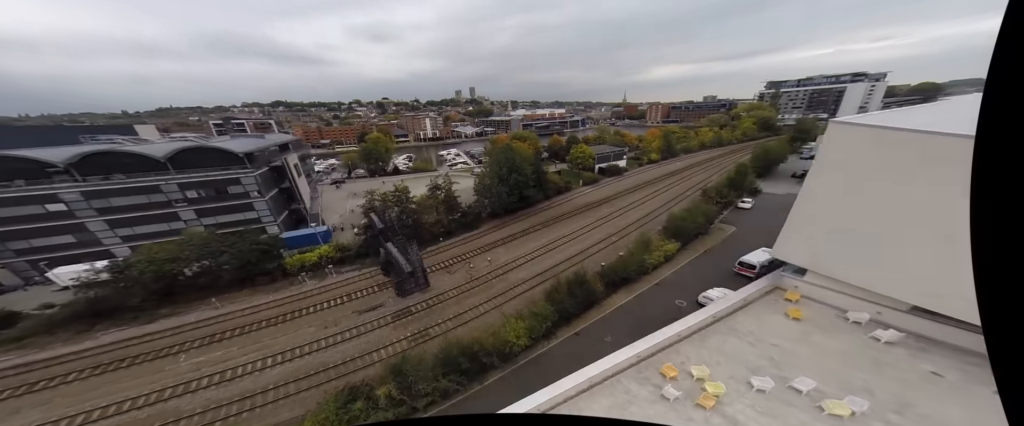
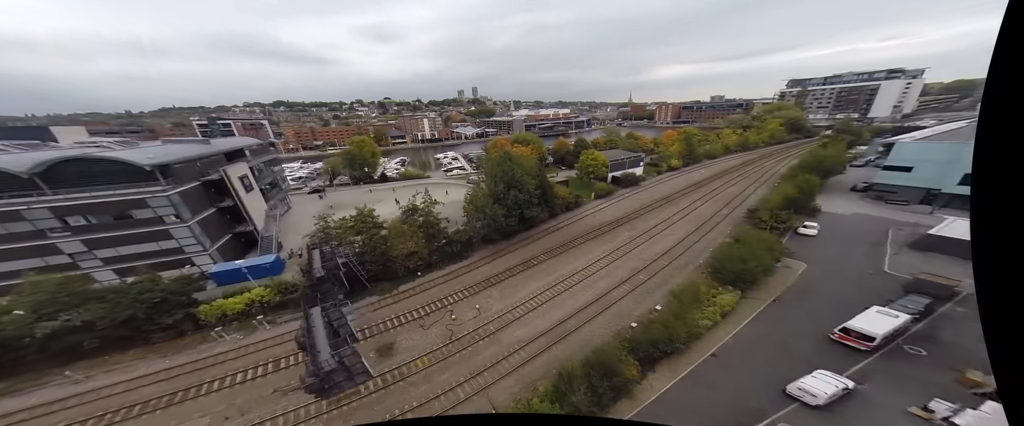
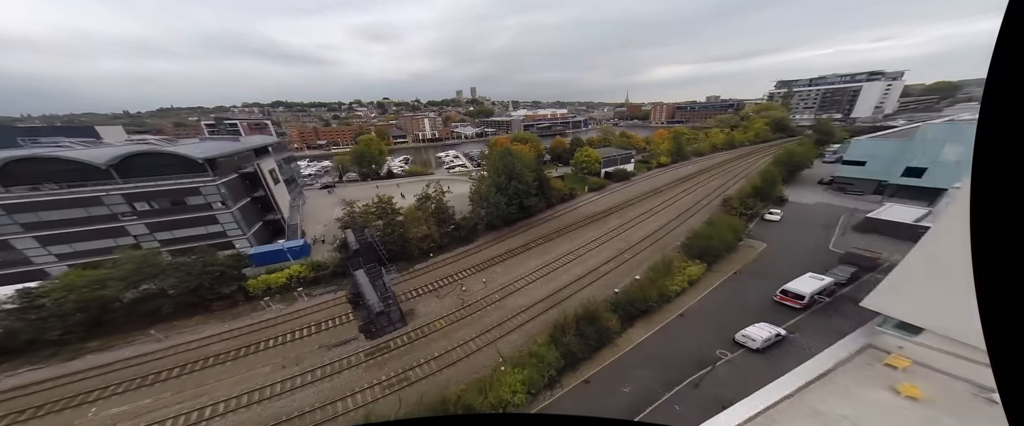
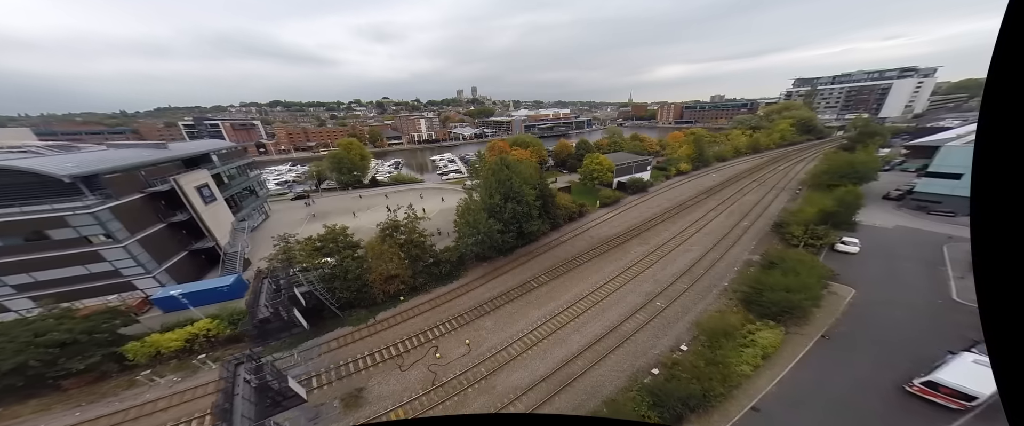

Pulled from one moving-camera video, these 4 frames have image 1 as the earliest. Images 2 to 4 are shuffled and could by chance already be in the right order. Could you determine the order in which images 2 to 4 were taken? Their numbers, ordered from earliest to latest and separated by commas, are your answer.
3, 2, 4
